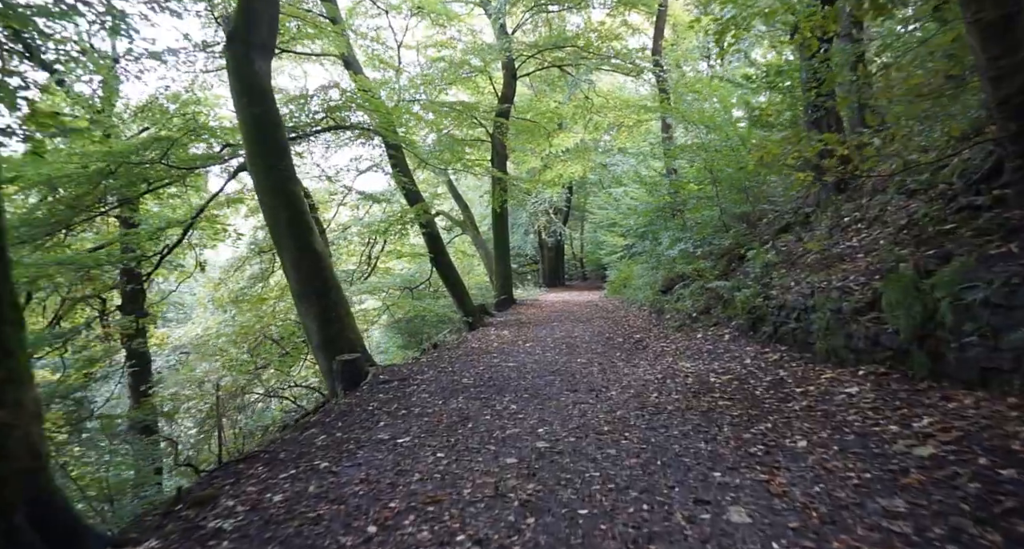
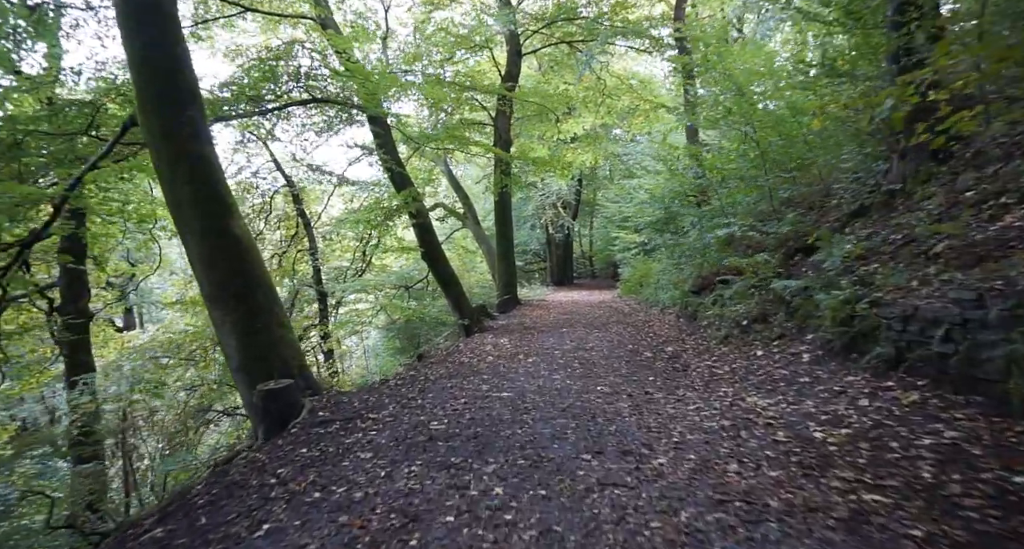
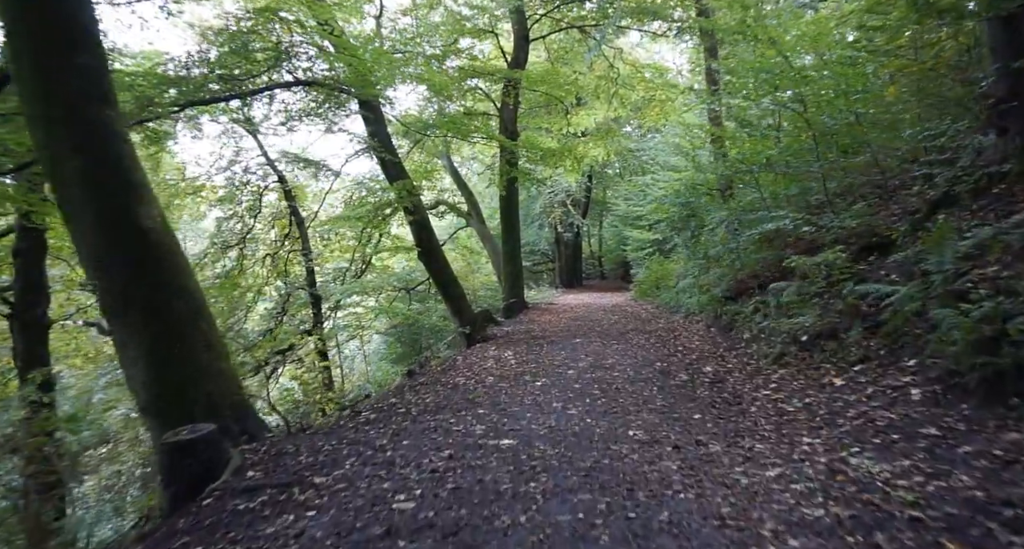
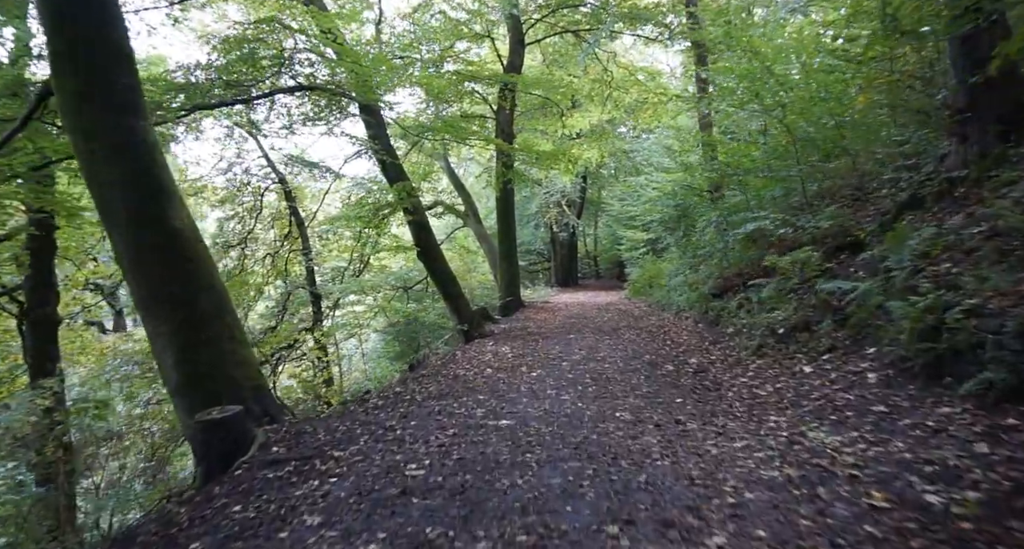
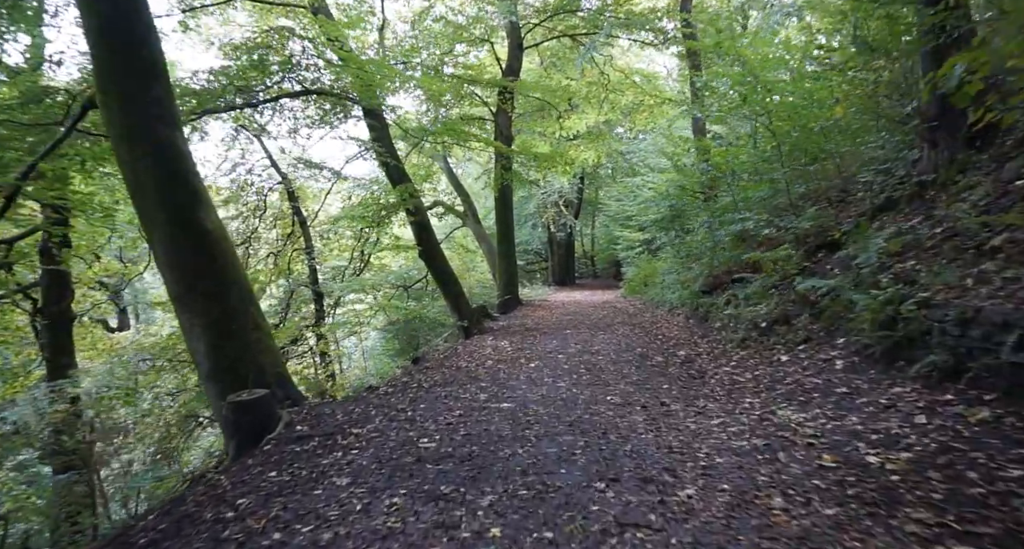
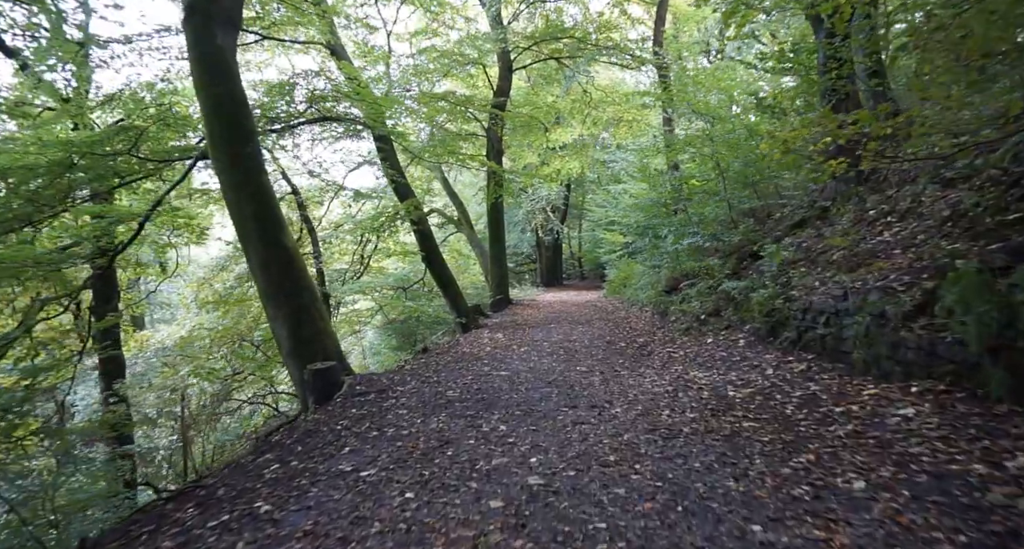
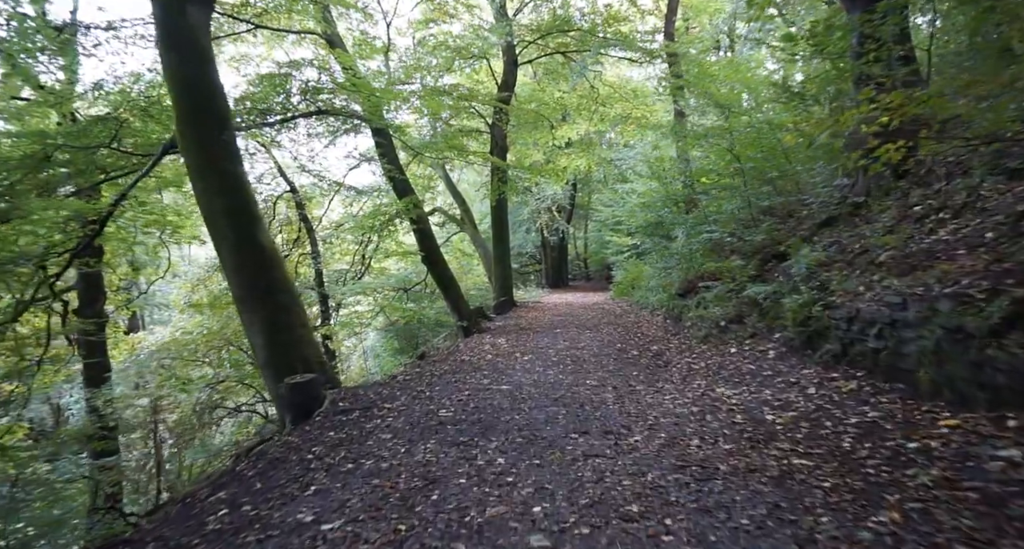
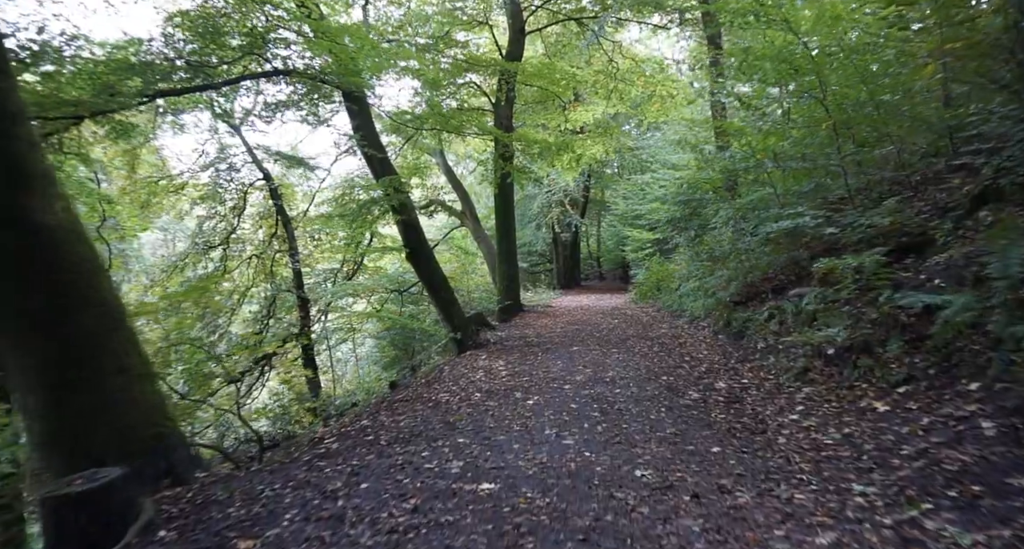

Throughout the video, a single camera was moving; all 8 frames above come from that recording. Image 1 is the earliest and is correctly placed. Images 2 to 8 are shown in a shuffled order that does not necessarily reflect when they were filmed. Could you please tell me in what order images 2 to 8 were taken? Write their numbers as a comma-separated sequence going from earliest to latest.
6, 7, 2, 5, 4, 3, 8
